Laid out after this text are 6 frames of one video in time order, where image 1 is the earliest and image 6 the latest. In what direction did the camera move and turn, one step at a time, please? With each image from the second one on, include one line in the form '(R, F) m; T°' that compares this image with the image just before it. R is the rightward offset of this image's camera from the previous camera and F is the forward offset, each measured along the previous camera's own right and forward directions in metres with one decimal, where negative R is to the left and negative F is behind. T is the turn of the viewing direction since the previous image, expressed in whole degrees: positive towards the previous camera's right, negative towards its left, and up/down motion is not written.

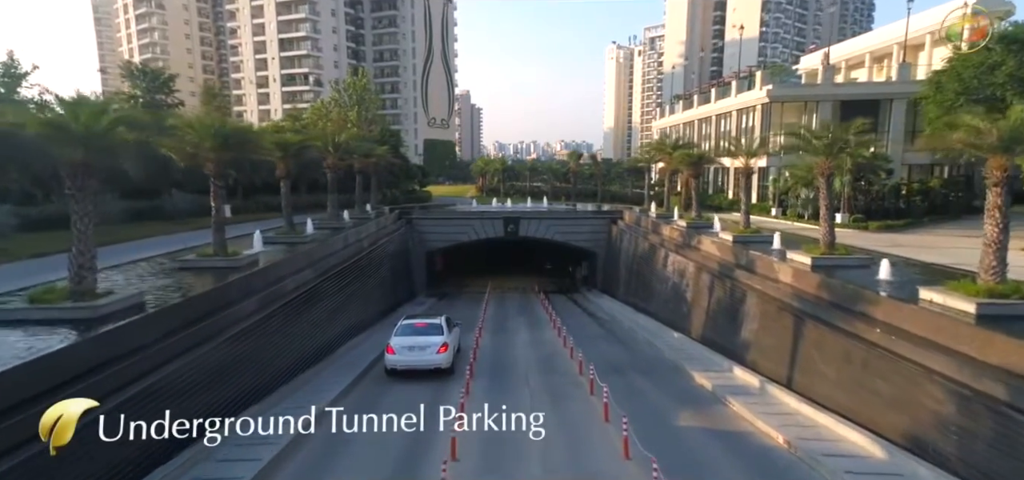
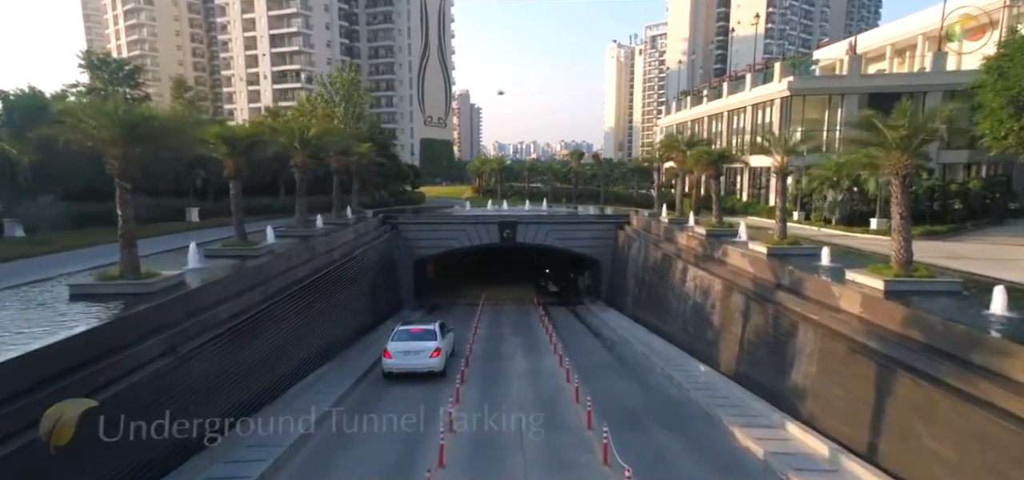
(+0.2, +3.0) m; 0°
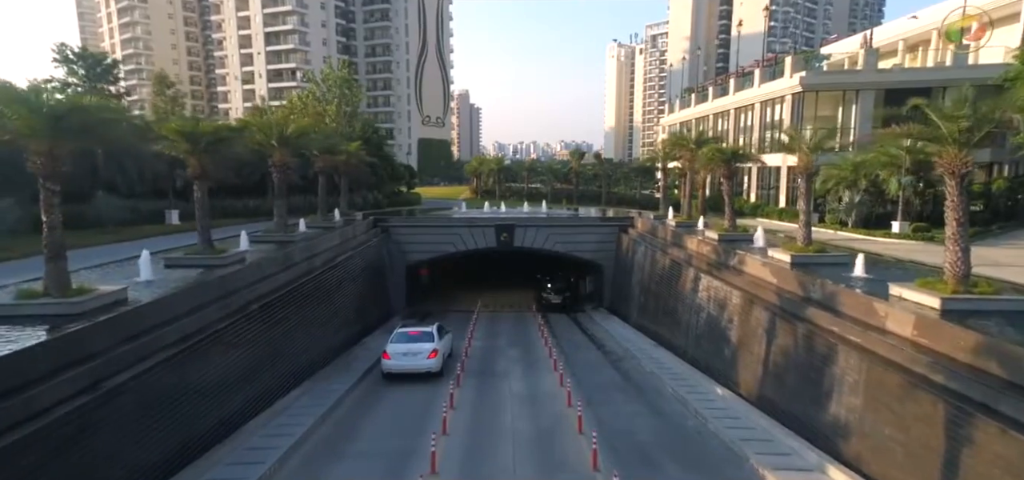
(+0.1, +1.6) m; 0°
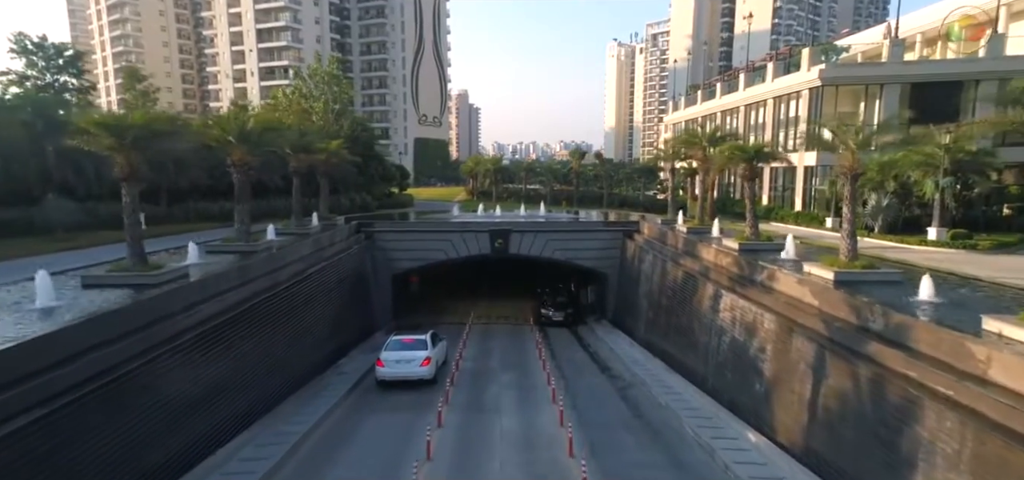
(+0.2, +2.3) m; 0°
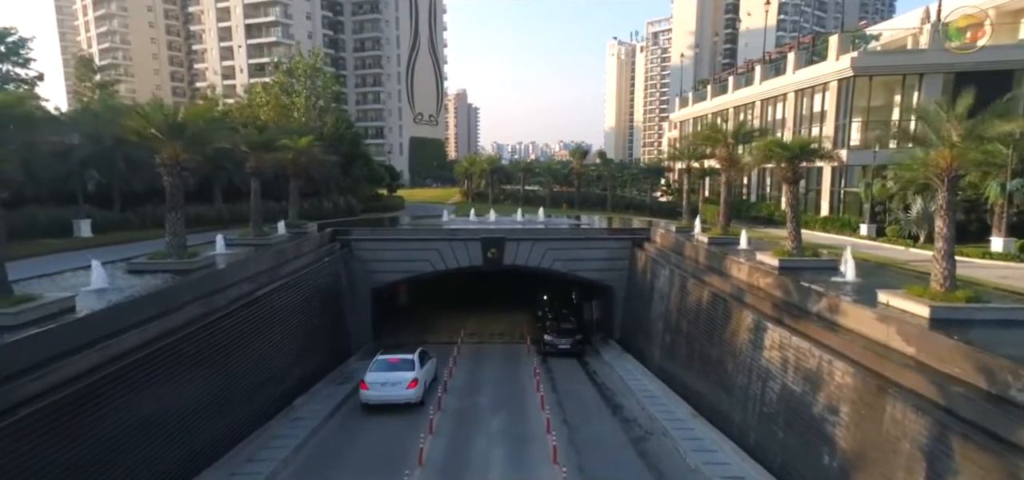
(+0.2, +3.1) m; 0°
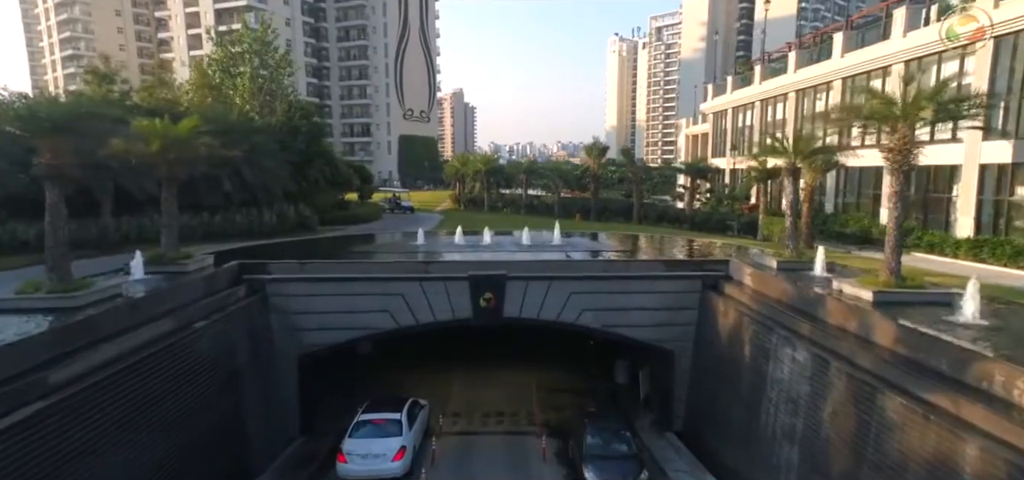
(-0.2, +8.7) m; 0°
